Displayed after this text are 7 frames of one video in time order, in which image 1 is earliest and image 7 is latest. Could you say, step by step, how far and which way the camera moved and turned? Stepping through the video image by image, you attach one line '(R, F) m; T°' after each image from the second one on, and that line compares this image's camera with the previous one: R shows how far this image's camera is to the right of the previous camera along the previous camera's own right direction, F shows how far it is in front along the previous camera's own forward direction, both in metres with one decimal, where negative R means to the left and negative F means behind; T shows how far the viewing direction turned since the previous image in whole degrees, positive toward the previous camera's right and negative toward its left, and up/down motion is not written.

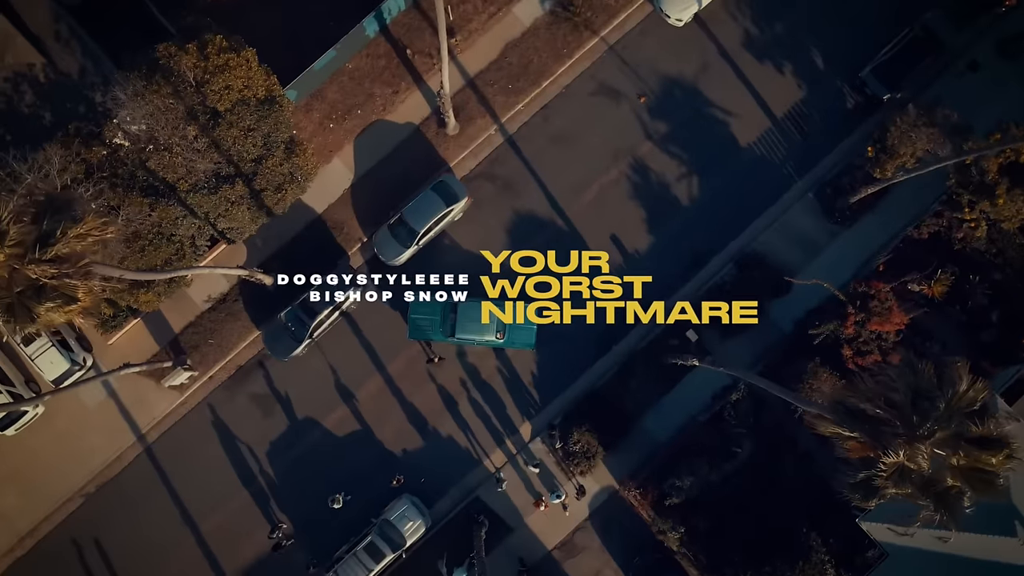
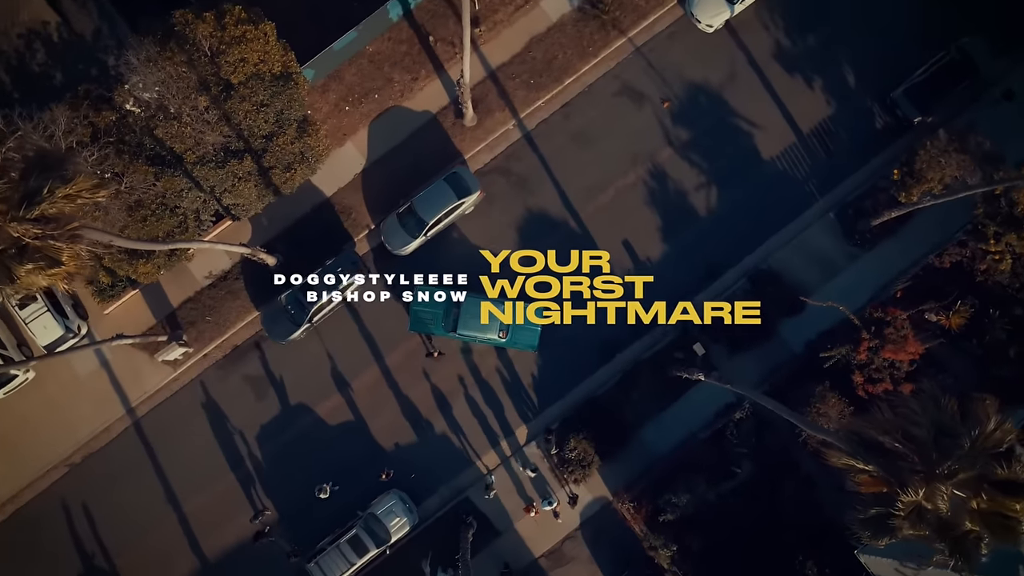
(0.0, +0.5) m; 0°
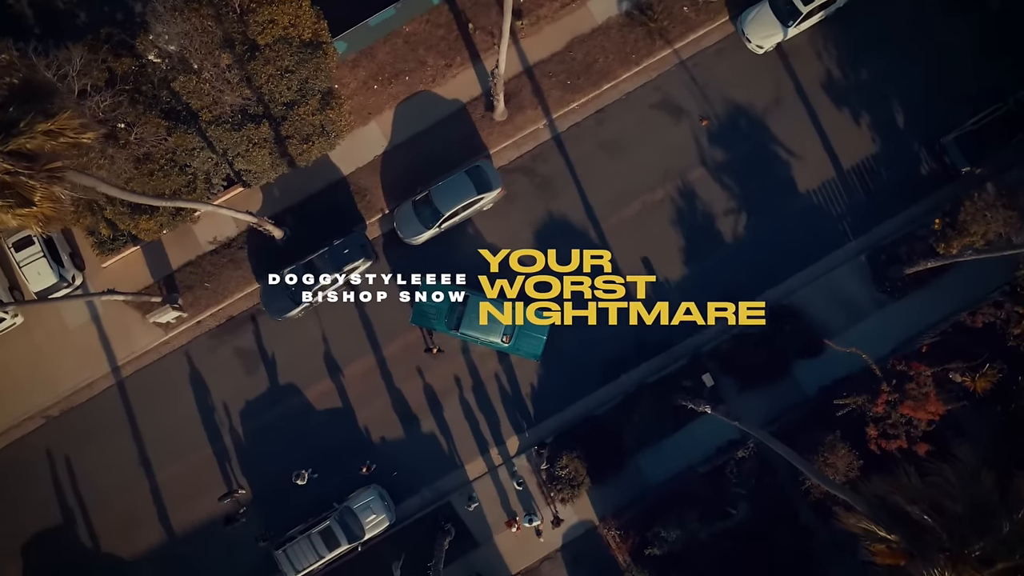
(0.0, +0.8) m; -1°
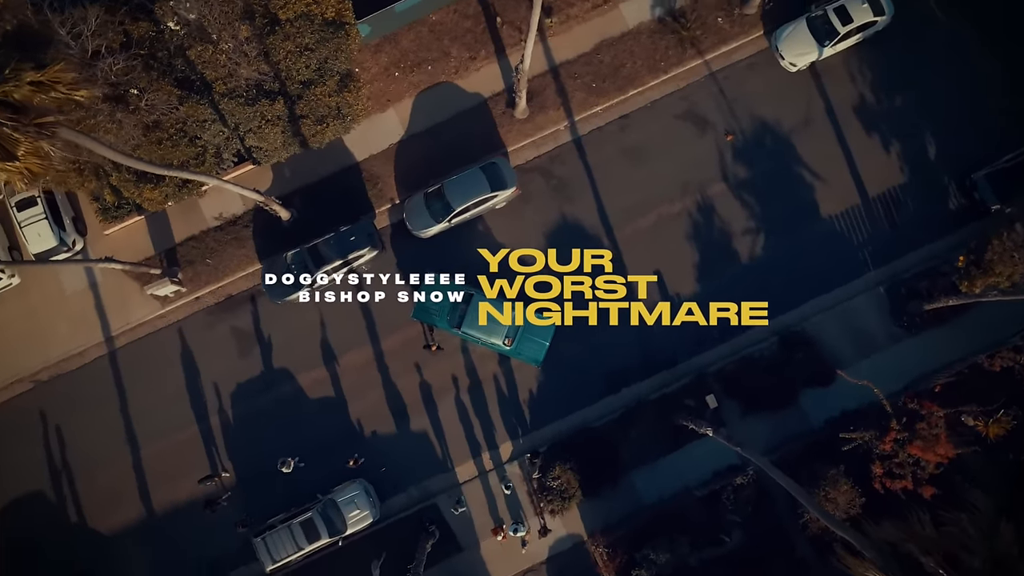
(0.0, +0.5) m; 0°
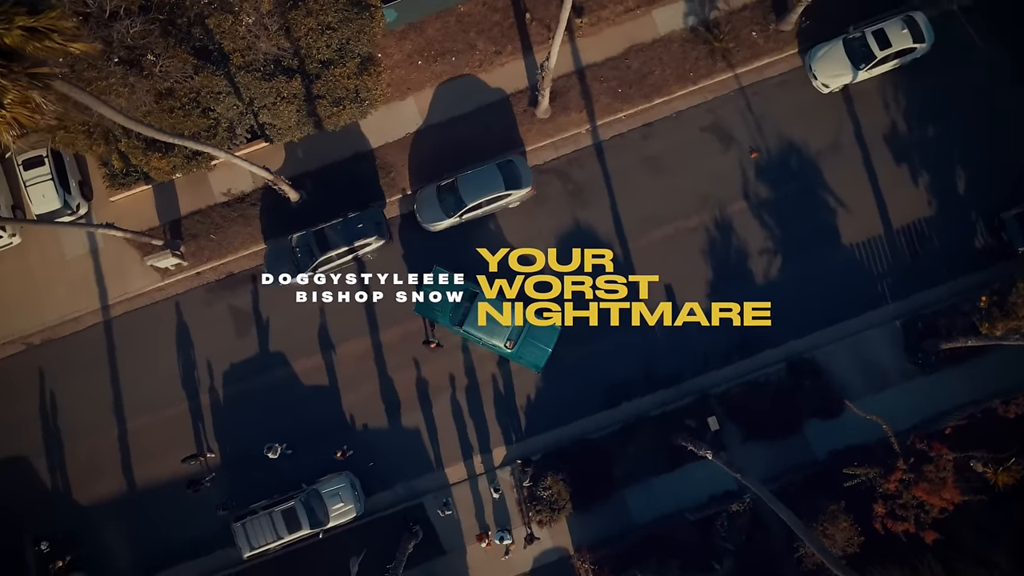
(0.0, +0.5) m; 0°
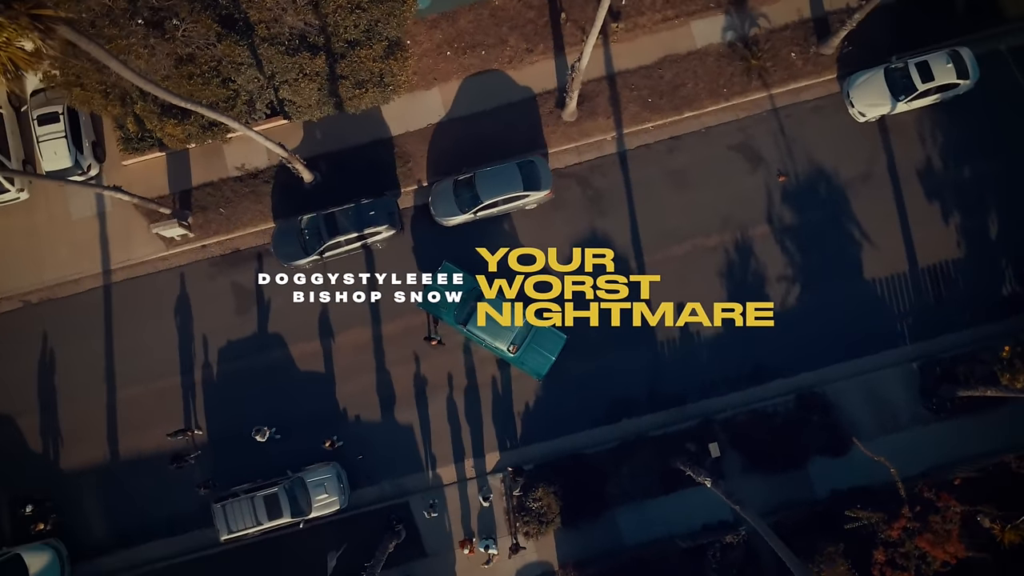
(0.0, +0.5) m; -1°
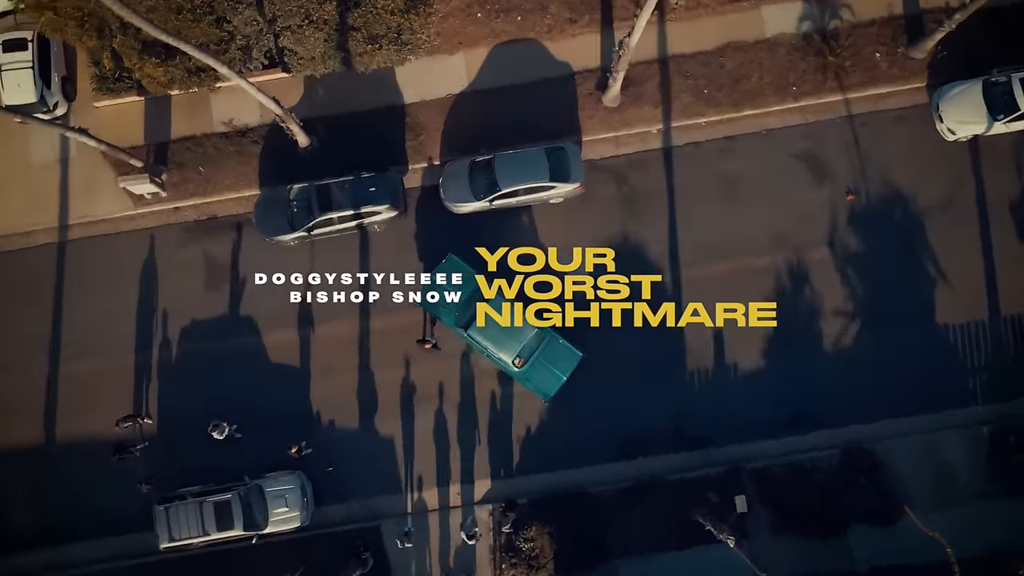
(-0.3, +2.7) m; 0°
